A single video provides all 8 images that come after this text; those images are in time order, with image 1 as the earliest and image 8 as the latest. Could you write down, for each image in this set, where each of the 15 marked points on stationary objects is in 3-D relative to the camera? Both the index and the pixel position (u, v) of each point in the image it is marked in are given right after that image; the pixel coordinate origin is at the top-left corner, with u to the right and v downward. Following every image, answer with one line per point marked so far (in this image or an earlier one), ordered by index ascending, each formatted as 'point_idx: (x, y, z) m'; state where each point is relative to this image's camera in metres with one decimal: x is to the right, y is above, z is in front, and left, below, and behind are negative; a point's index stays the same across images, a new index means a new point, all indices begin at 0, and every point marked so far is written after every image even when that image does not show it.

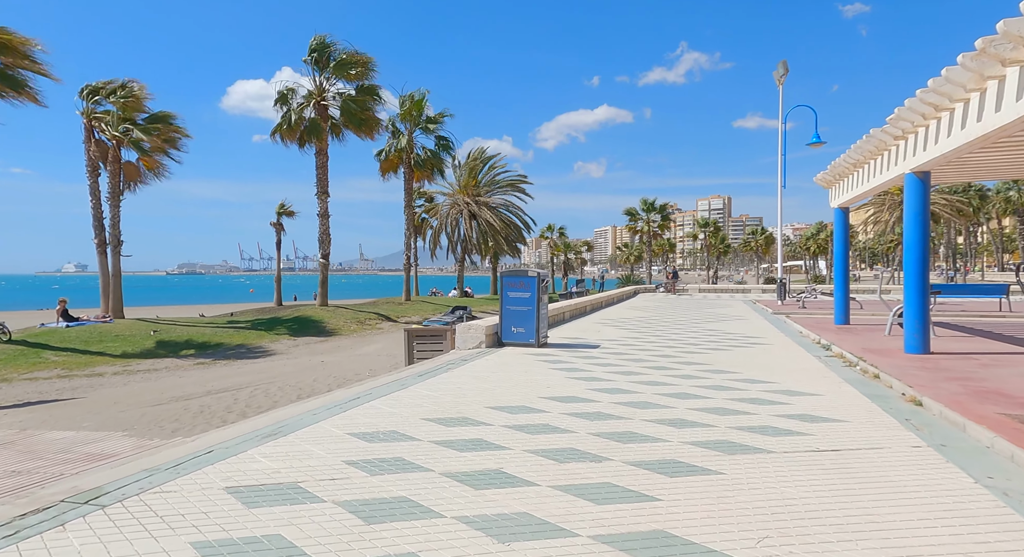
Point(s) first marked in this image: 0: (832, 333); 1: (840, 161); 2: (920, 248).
0: (+6.5, -1.1, +16.8) m
1: (+6.8, +2.5, +17.4) m
2: (+6.0, +0.4, +12.1) m
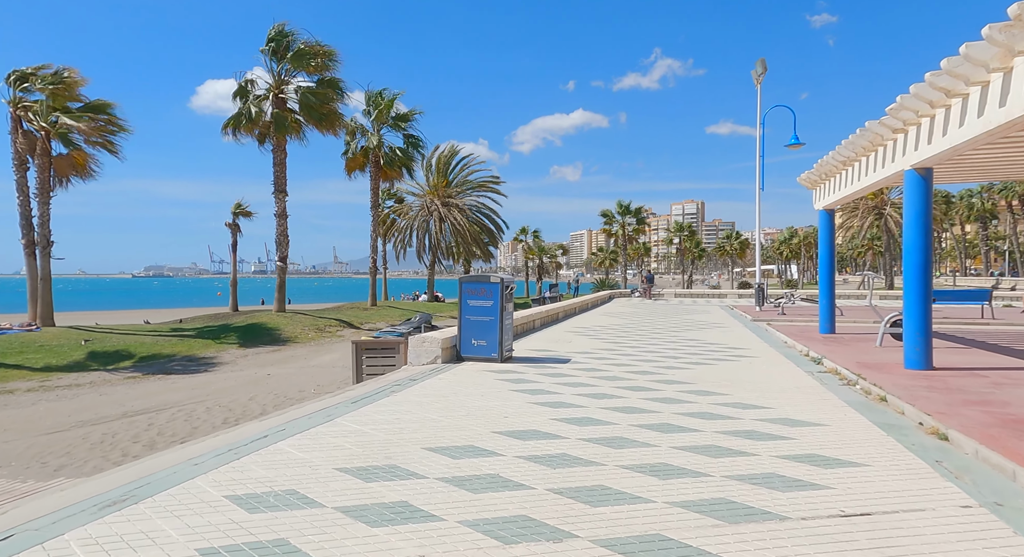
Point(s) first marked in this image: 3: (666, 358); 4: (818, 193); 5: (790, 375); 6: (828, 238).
0: (+5.8, -1.2, +15.7) m
1: (+6.2, +2.3, +16.3) m
2: (+5.4, +0.3, +11.0) m
3: (+2.5, -1.3, +13.3) m
4: (+6.7, +1.9, +18.4) m
5: (+3.6, -1.3, +10.8) m
6: (+6.9, +0.9, +18.1) m
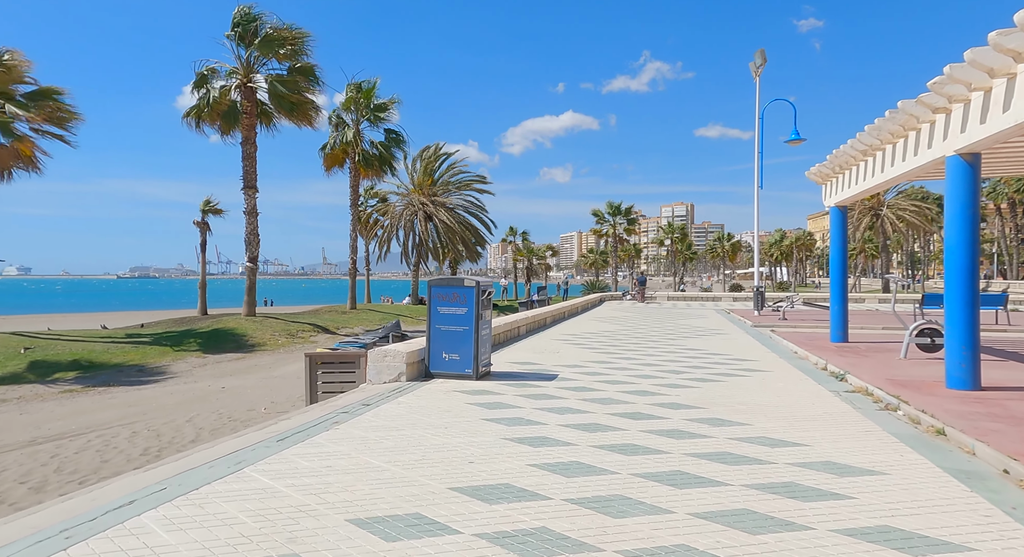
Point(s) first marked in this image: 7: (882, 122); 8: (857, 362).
0: (+5.5, -1.3, +14.1) m
1: (+5.8, +2.3, +14.8) m
2: (+5.2, +0.3, +9.5) m
3: (+2.2, -1.3, +11.8) m
4: (+6.4, +1.9, +16.9) m
5: (+3.4, -1.3, +9.3) m
6: (+6.5, +0.9, +16.6) m
7: (+5.1, +2.1, +11.3) m
8: (+5.3, -1.3, +12.7) m
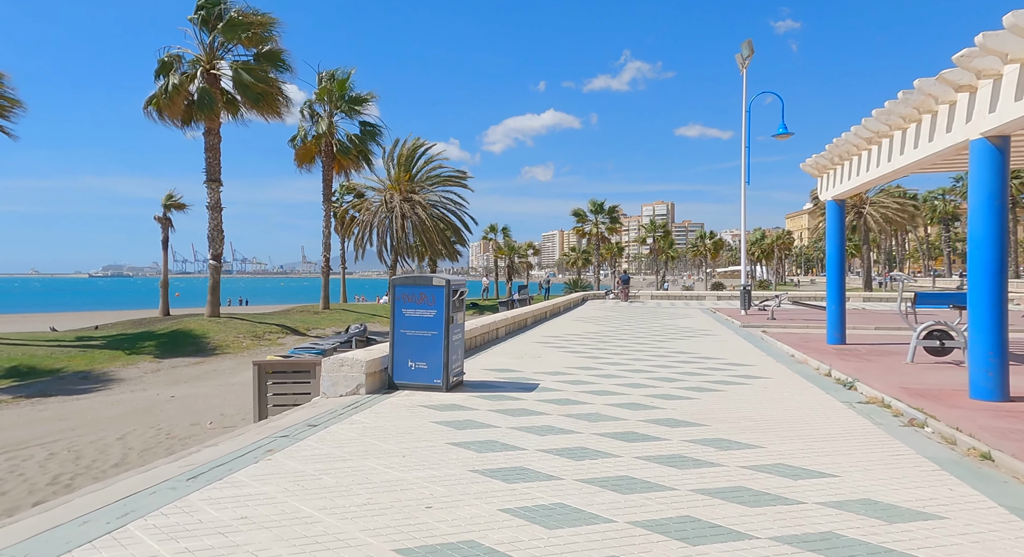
0: (+5.1, -1.3, +13.2) m
1: (+5.5, +2.3, +13.8) m
2: (+4.9, +0.3, +8.5) m
3: (+1.9, -1.3, +10.7) m
4: (+6.0, +1.9, +16.0) m
5: (+3.1, -1.3, +8.3) m
6: (+6.1, +0.9, +15.6) m
7: (+4.7, +2.2, +10.3) m
8: (+5.0, -1.3, +11.8) m
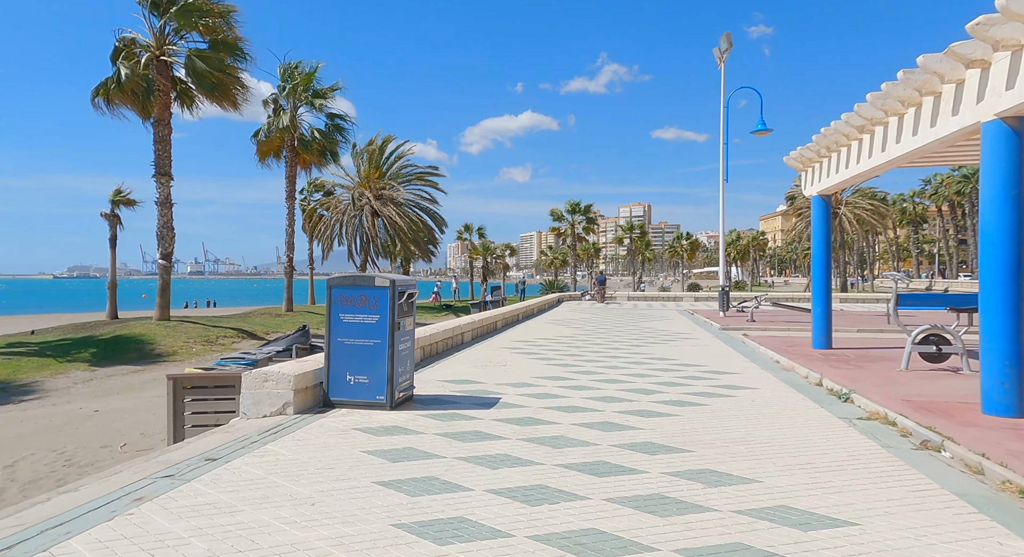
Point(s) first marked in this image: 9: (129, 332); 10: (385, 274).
0: (+4.6, -1.3, +12.2) m
1: (+4.9, +2.3, +12.8) m
2: (+4.5, +0.3, +7.5) m
3: (+1.4, -1.3, +9.7) m
4: (+5.3, +1.9, +15.0) m
5: (+2.7, -1.3, +7.2) m
6: (+5.5, +0.9, +14.7) m
7: (+4.3, +2.2, +9.4) m
8: (+4.5, -1.3, +10.8) m
9: (-9.1, -1.3, +19.7) m
10: (-1.1, 0.0, +7.4) m
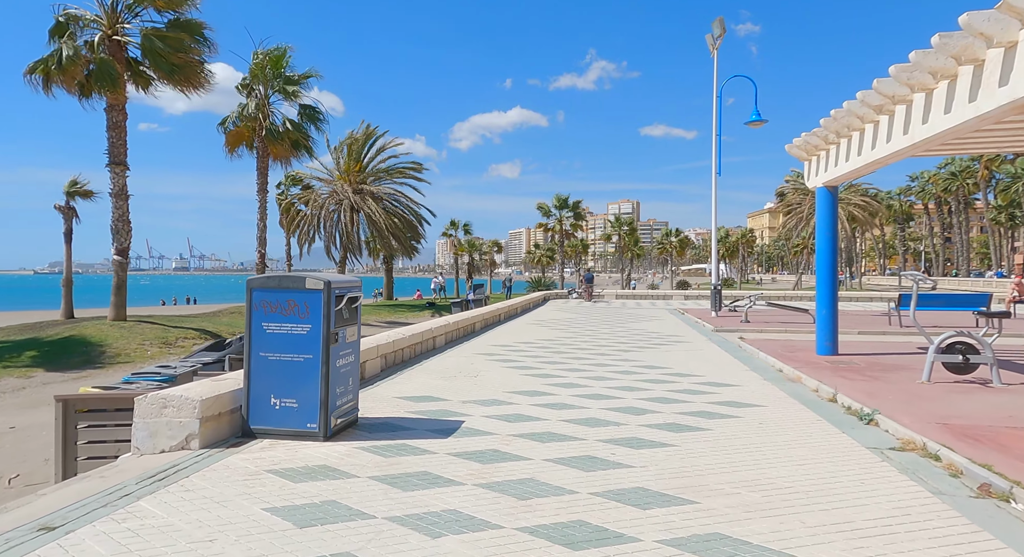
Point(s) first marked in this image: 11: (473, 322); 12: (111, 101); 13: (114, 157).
0: (+4.3, -1.3, +10.9) m
1: (+4.6, +2.3, +11.6) m
2: (+4.2, +0.3, +6.2) m
3: (+1.1, -1.3, +8.3) m
4: (+5.0, +1.9, +13.7) m
5: (+2.4, -1.3, +5.9) m
6: (+5.1, +0.9, +13.4) m
7: (+4.0, +2.2, +8.1) m
8: (+4.2, -1.3, +9.5) m
9: (-9.5, -1.2, +18.2) m
10: (-1.4, 0.0, +6.1) m
11: (-0.8, -0.9, +17.4) m
12: (-9.5, +4.2, +19.7) m
13: (-9.5, +2.9, +19.8) m
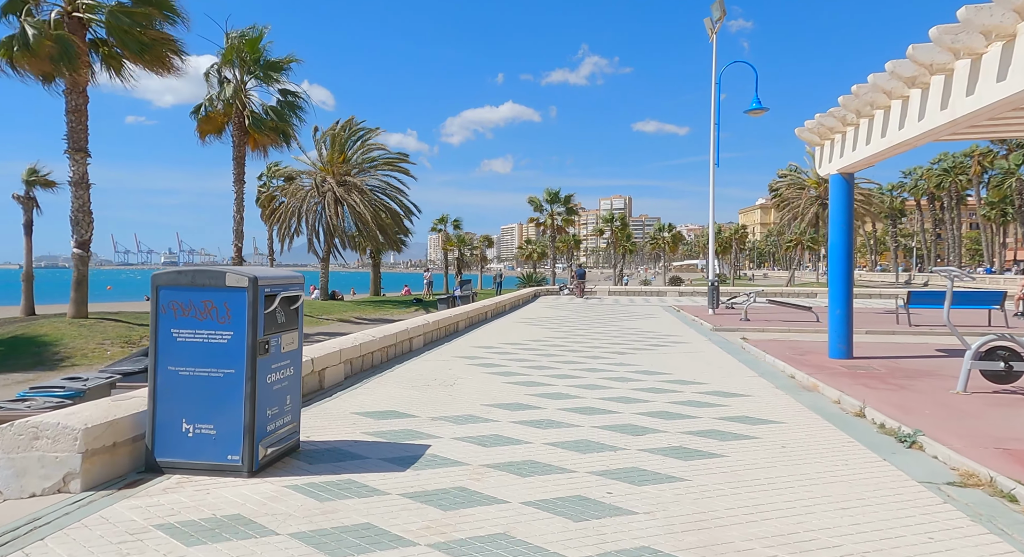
0: (+4.1, -1.2, +9.7) m
1: (+4.3, +2.3, +10.4) m
2: (+4.1, +0.3, +5.0) m
3: (+0.9, -1.3, +7.1) m
4: (+4.7, +1.9, +12.6) m
5: (+2.3, -1.3, +4.7) m
6: (+4.9, +0.9, +12.3) m
7: (+3.8, +2.2, +6.9) m
8: (+4.0, -1.2, +8.3) m
9: (-9.8, -1.1, +16.9) m
10: (-1.6, +0.1, +4.9) m
11: (-1.1, -0.8, +16.2) m
12: (-9.7, +4.3, +18.4) m
13: (-9.8, +3.0, +18.5) m
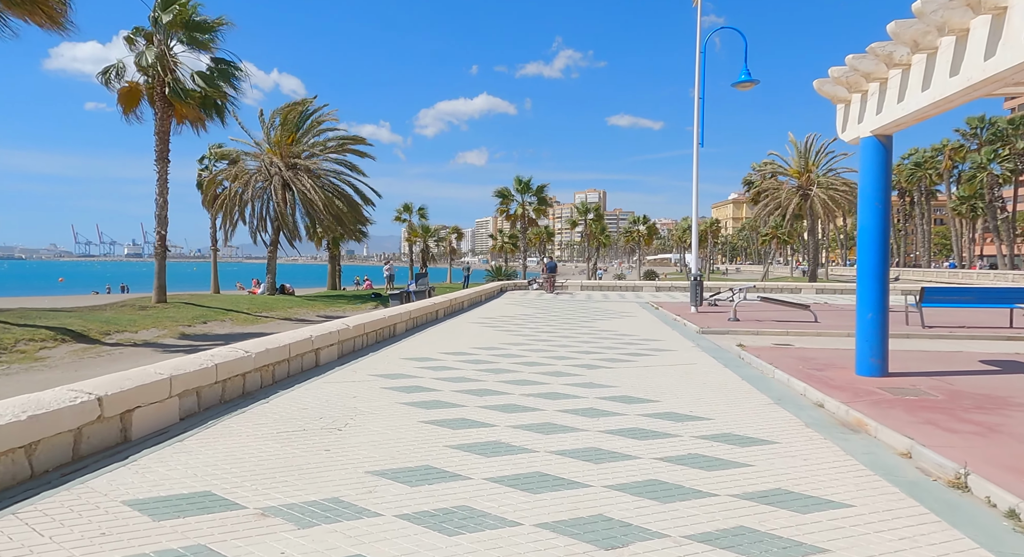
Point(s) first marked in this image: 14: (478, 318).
0: (+3.4, -1.2, +6.9) m
1: (+3.7, +2.4, +7.5) m
2: (+3.6, +0.3, +2.2) m
3: (+0.4, -1.3, +4.2) m
4: (+4.0, +2.0, +9.7) m
5: (+1.8, -1.3, +1.9) m
6: (+4.2, +1.0, +9.4) m
7: (+3.3, +2.2, +4.0) m
8: (+3.4, -1.2, +5.5) m
9: (-10.7, -1.0, +13.7) m
10: (-2.1, +0.1, +1.8) m
11: (-1.9, -0.7, +13.2) m
12: (-10.6, +4.5, +15.1) m
13: (-10.7, +3.2, +15.2) m
14: (-0.7, -0.8, +18.1) m
